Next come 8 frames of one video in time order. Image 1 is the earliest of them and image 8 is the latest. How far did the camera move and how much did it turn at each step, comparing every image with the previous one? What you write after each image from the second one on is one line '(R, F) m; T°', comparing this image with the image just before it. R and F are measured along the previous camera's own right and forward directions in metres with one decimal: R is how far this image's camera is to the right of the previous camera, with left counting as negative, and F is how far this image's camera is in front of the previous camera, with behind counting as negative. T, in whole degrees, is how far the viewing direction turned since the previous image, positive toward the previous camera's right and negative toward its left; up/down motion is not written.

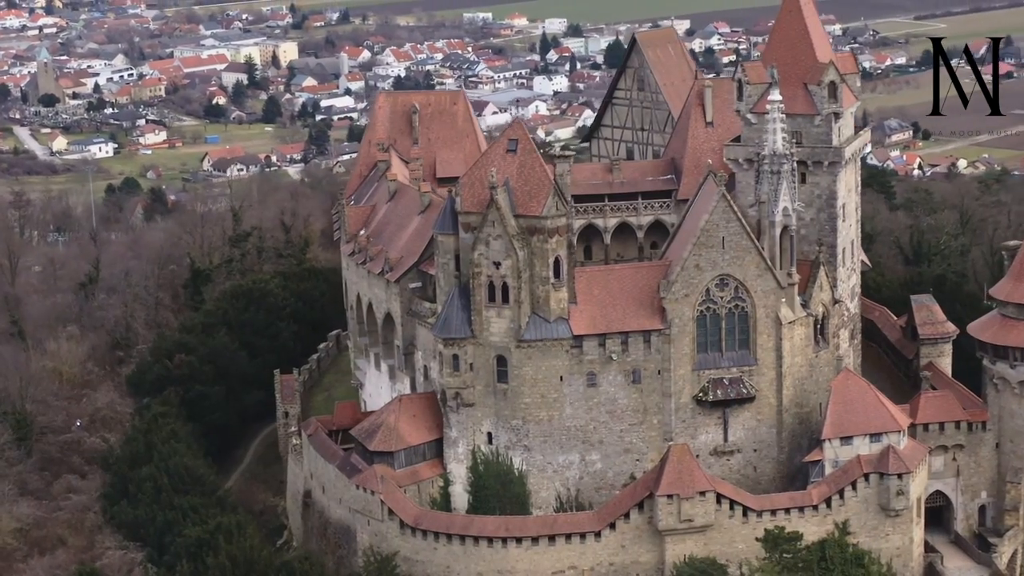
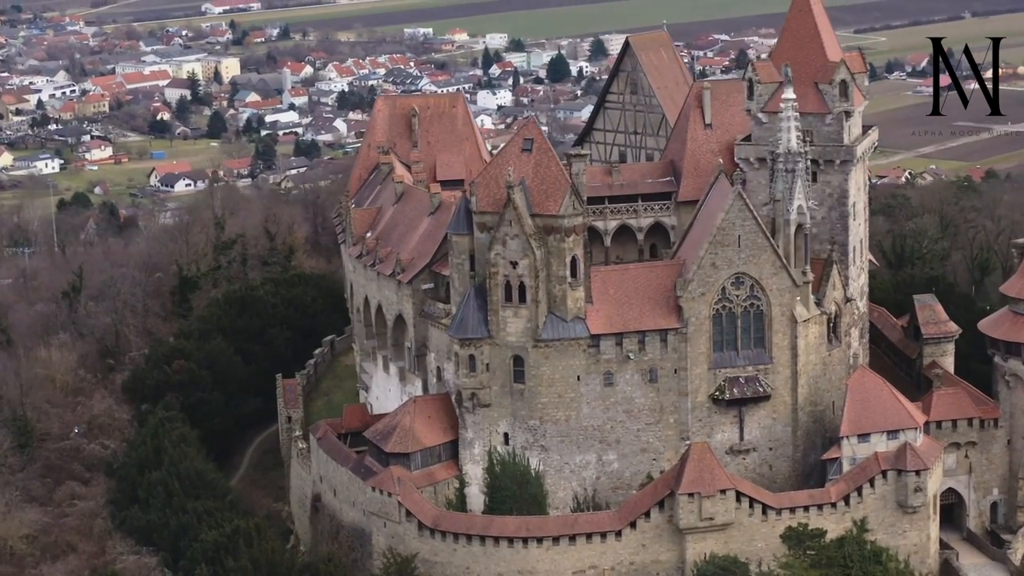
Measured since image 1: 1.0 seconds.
(-1.9, +0.2) m; +2°
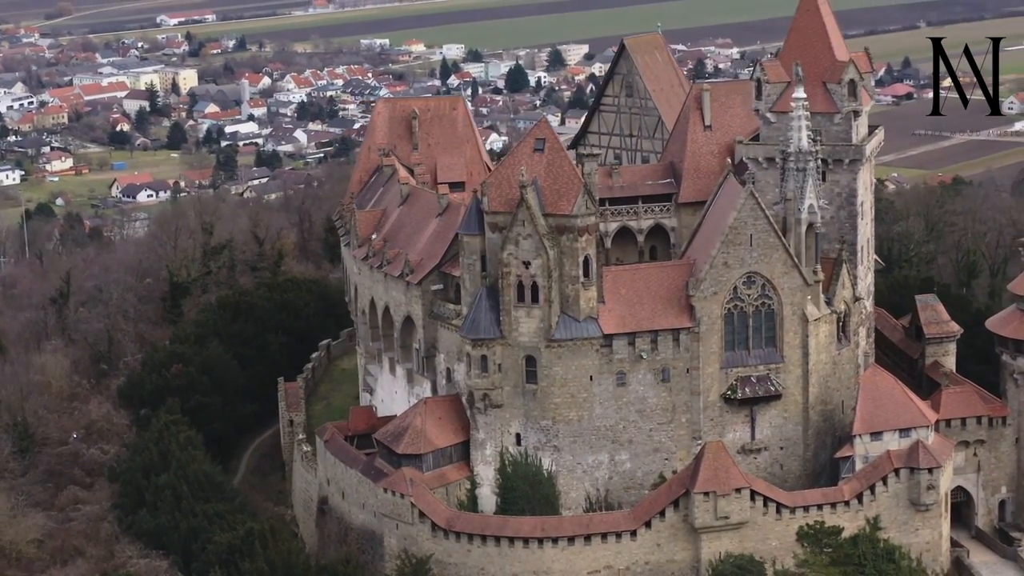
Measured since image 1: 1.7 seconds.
(-1.4, +0.1) m; +1°
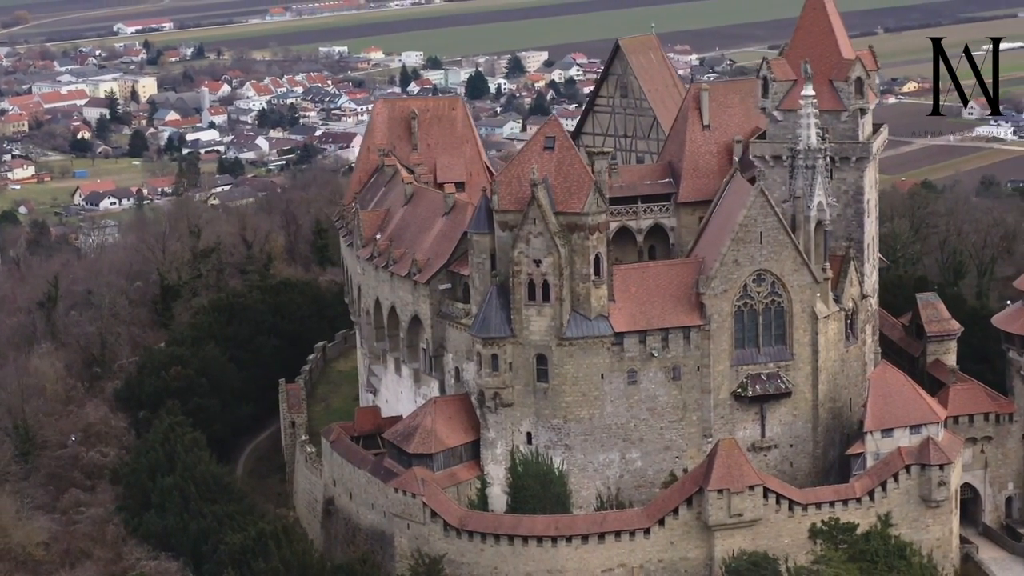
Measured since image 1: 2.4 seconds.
(-1.3, +0.1) m; +1°
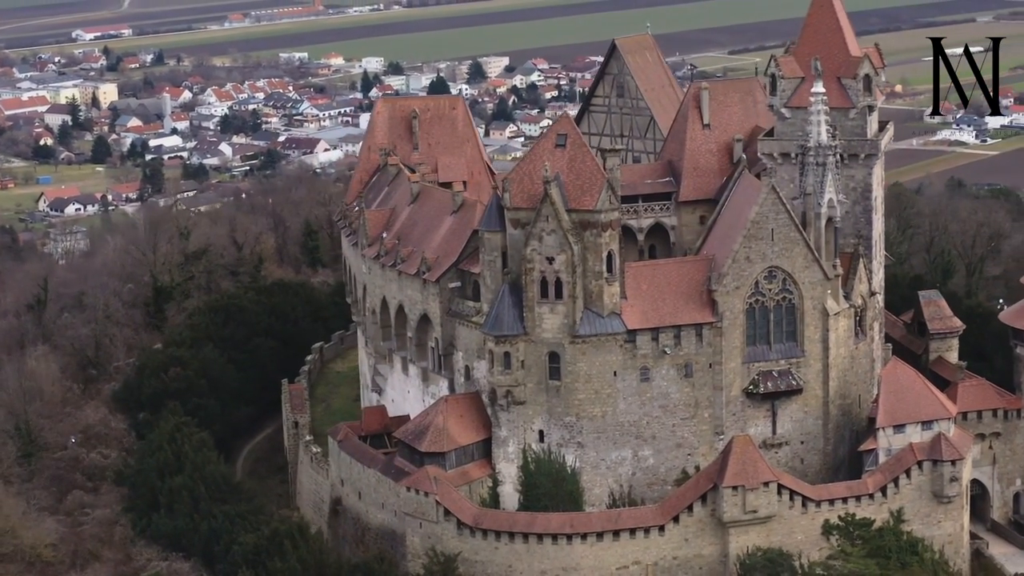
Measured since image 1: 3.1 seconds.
(-1.3, +0.1) m; +1°
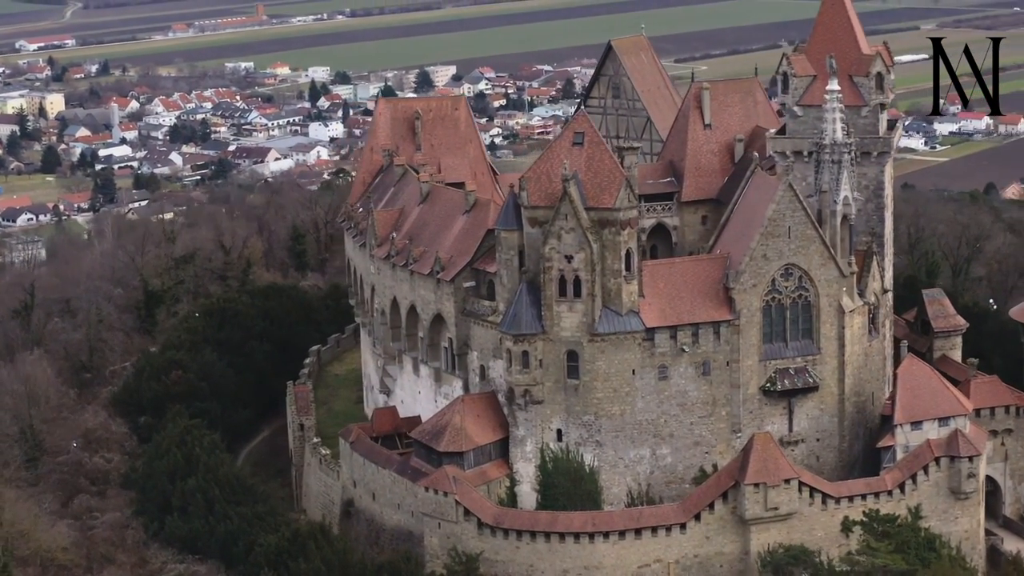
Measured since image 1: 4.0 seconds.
(-1.8, +0.2) m; +1°
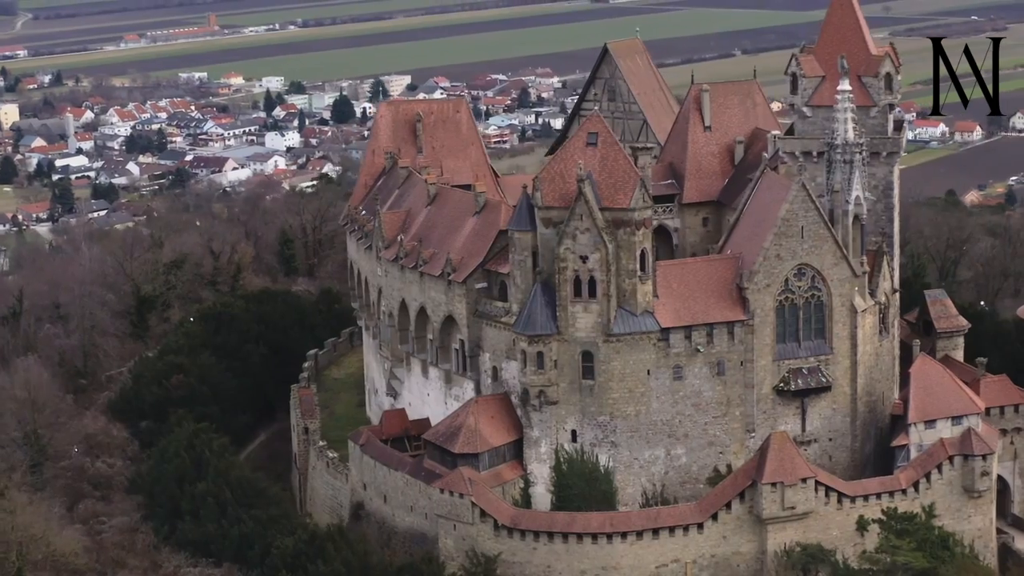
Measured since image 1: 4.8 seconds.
(-1.5, +0.1) m; +1°
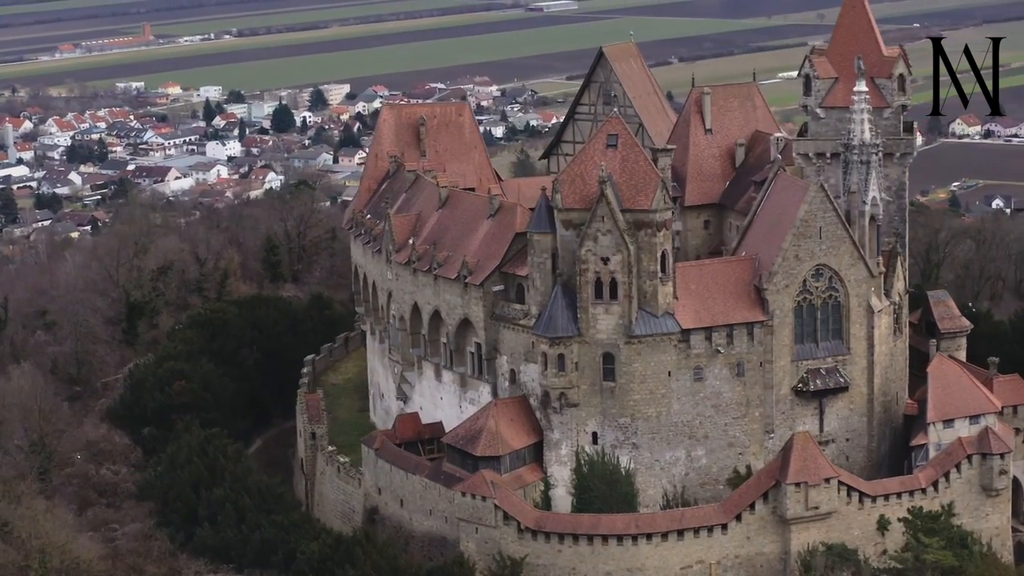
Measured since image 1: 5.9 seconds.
(-2.1, +0.1) m; +2°
